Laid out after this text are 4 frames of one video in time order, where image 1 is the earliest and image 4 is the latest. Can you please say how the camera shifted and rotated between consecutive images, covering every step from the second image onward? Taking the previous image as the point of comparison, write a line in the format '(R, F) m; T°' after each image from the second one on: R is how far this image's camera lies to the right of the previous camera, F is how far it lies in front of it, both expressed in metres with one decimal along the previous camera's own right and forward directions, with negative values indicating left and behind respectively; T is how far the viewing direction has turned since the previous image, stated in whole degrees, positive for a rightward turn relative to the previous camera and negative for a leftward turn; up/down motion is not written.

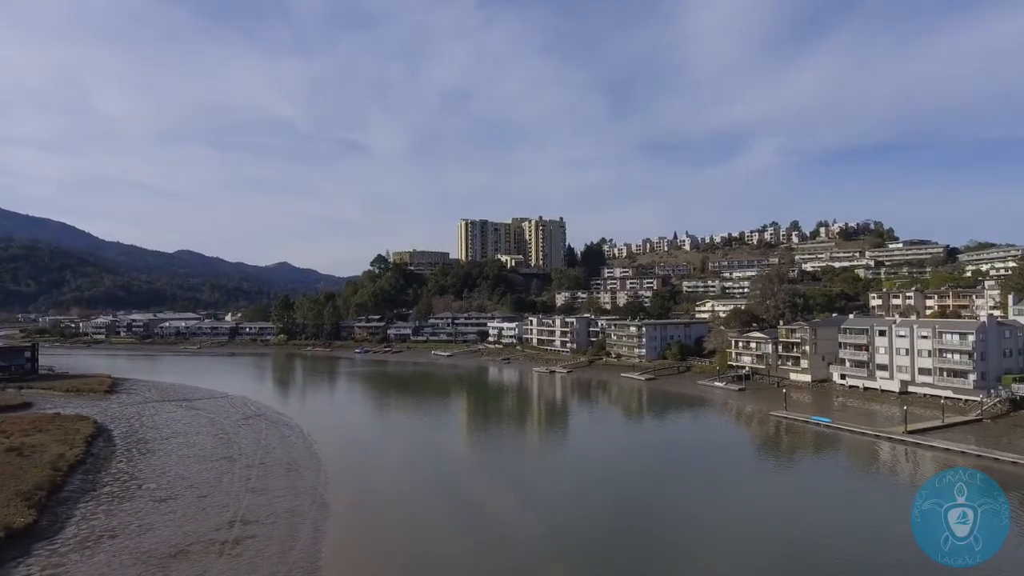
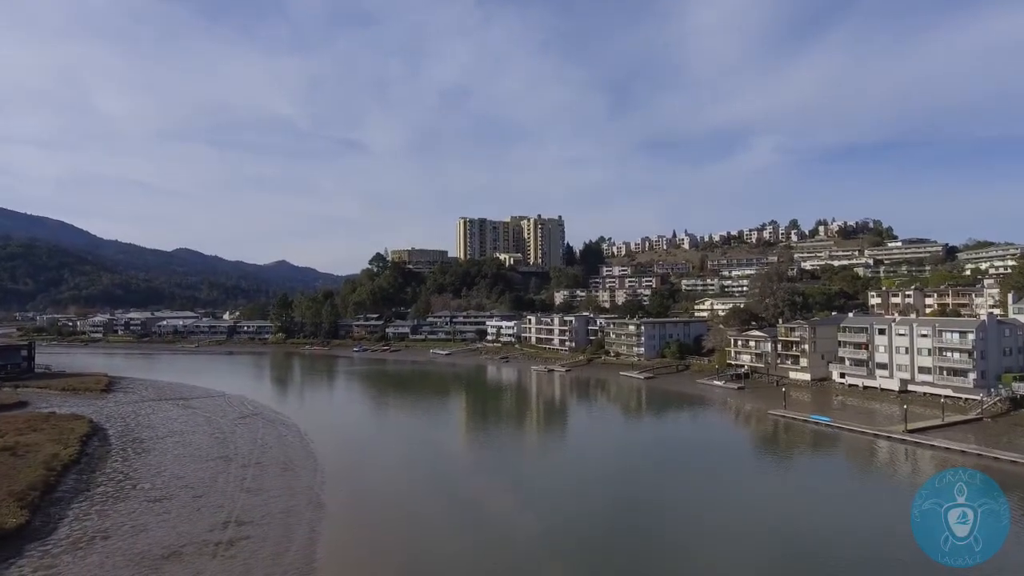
(0.0, +0.2) m; 0°
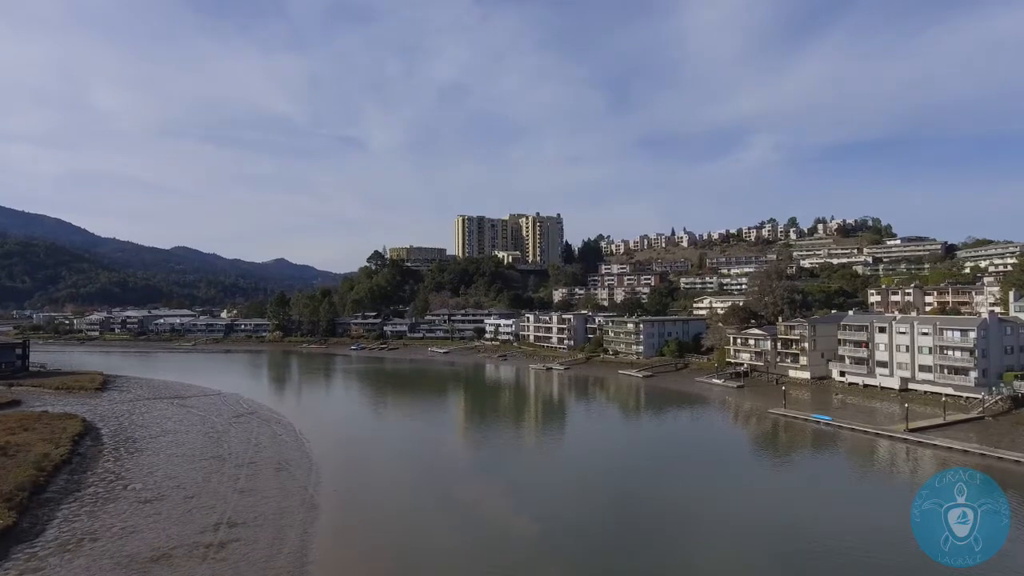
(+0.1, +0.3) m; 0°
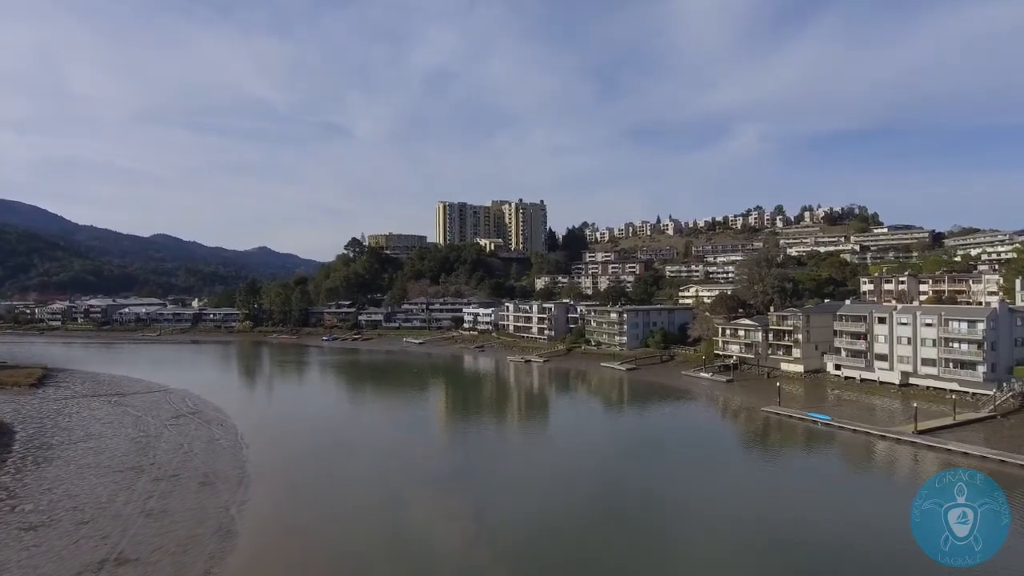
(+0.7, +2.7) m; +1°
